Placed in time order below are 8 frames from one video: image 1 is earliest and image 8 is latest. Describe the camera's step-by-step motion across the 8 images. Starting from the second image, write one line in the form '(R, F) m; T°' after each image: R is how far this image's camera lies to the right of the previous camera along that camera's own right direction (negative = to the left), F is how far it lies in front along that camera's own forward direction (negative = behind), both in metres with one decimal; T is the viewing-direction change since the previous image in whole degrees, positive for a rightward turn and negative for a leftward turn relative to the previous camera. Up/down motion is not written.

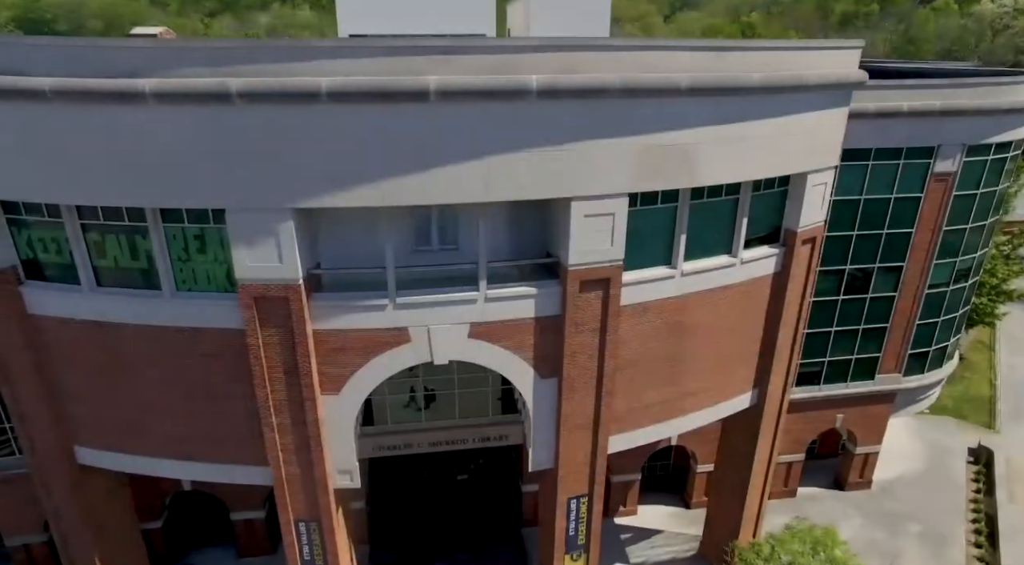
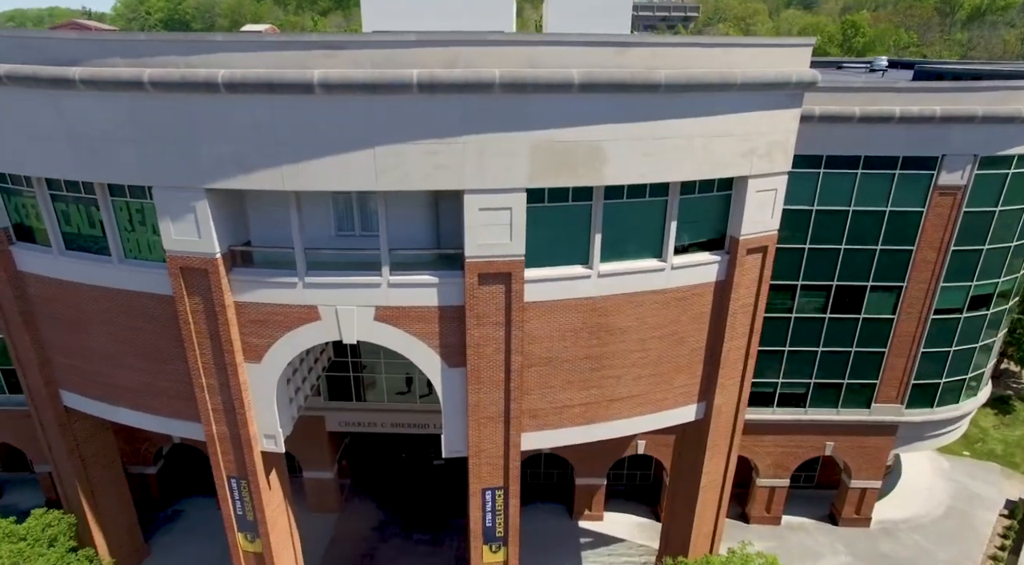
(+4.8, +0.1) m; -10°
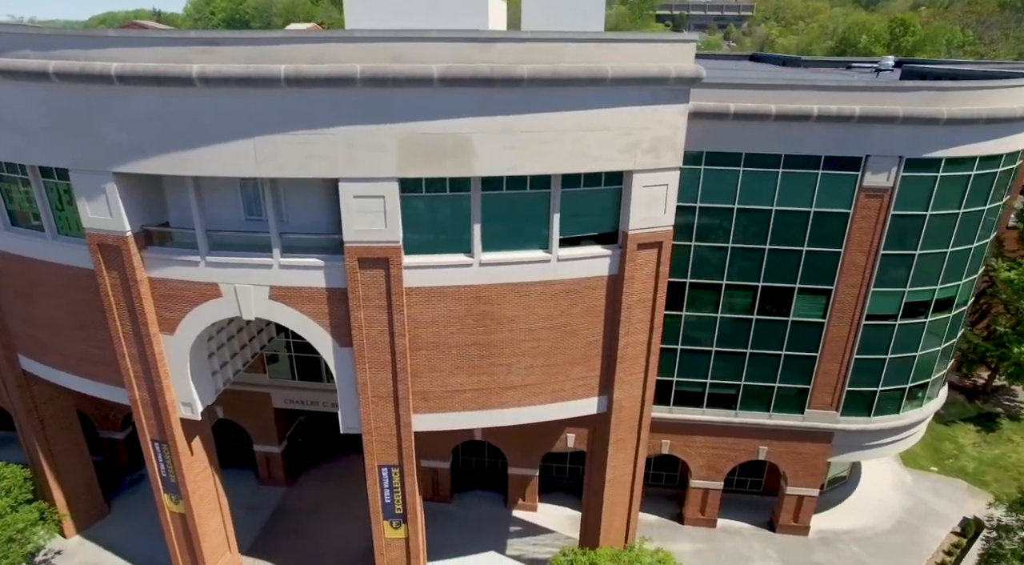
(+4.3, -0.3) m; -5°
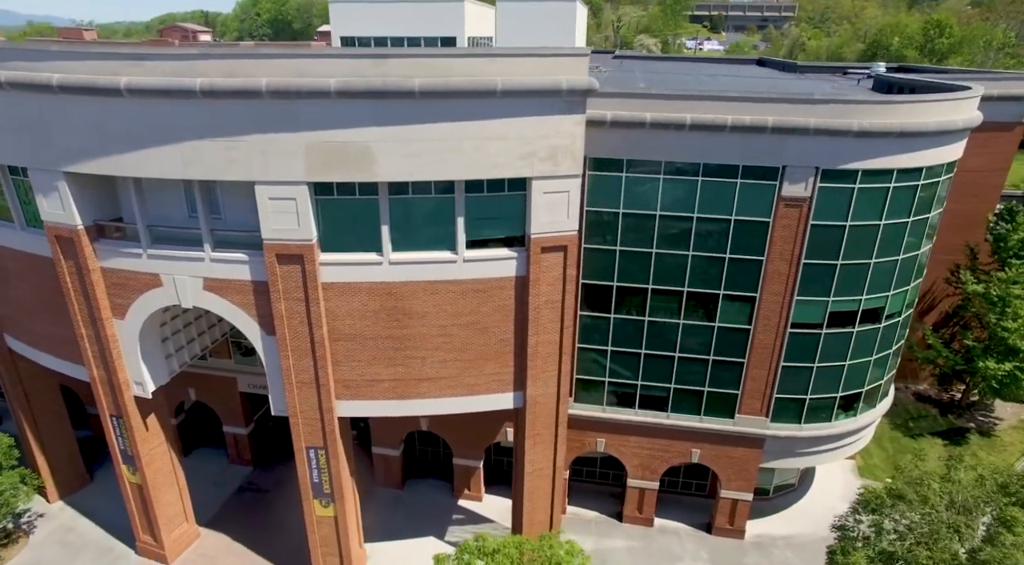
(+3.6, -0.8) m; -4°
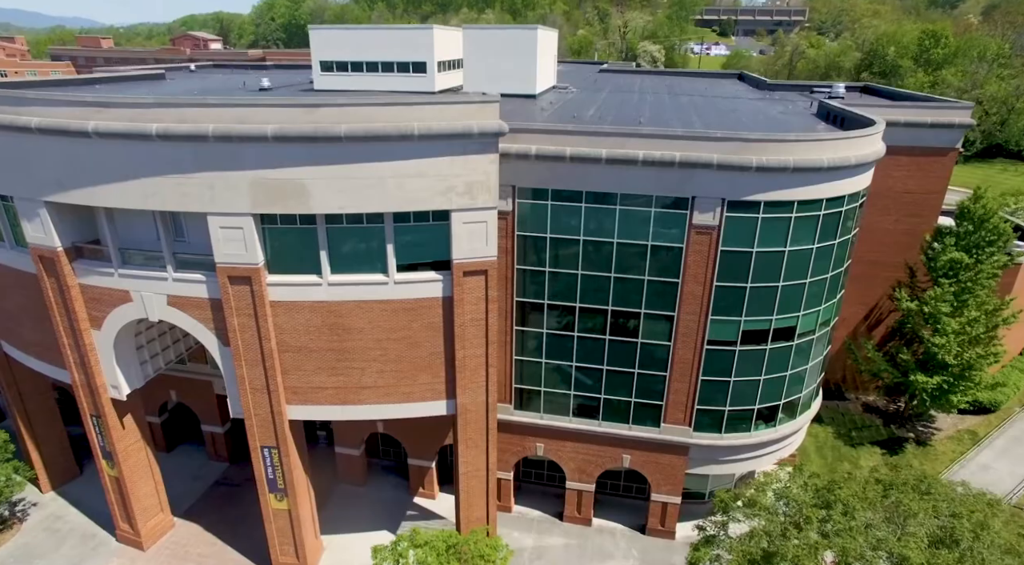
(+2.6, -1.9) m; -2°
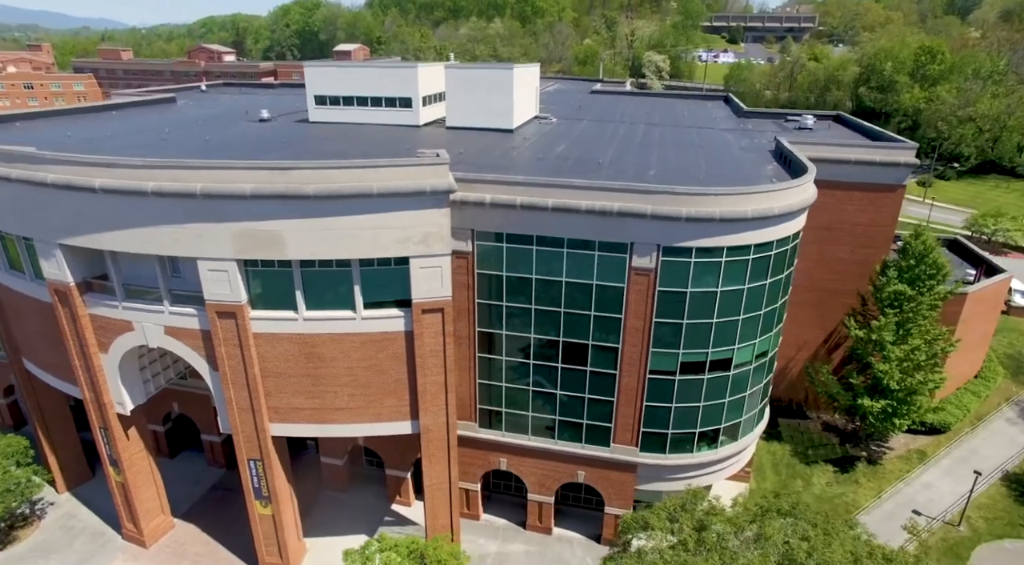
(+2.0, -2.3) m; -1°
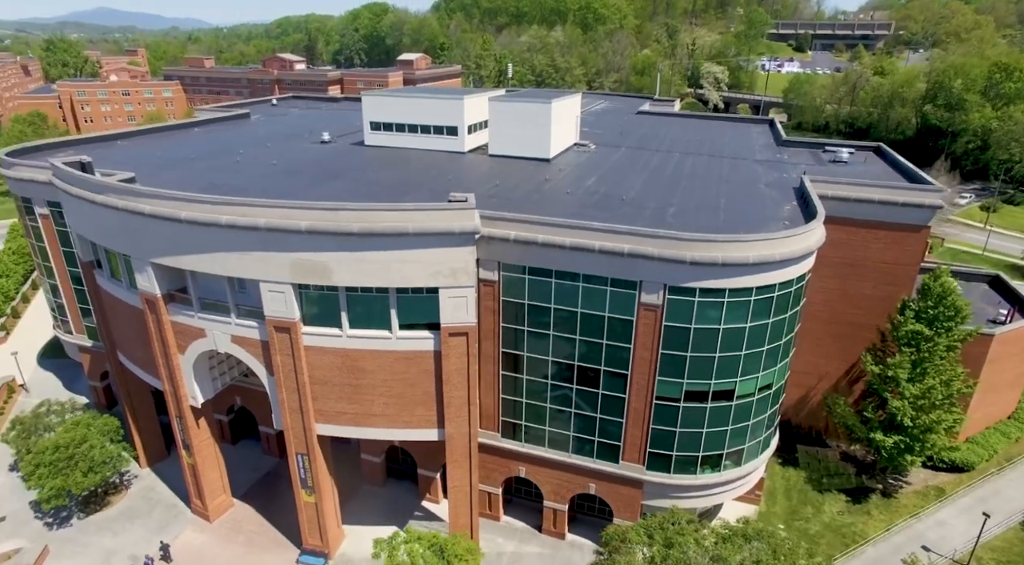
(+1.4, -2.5) m; -5°
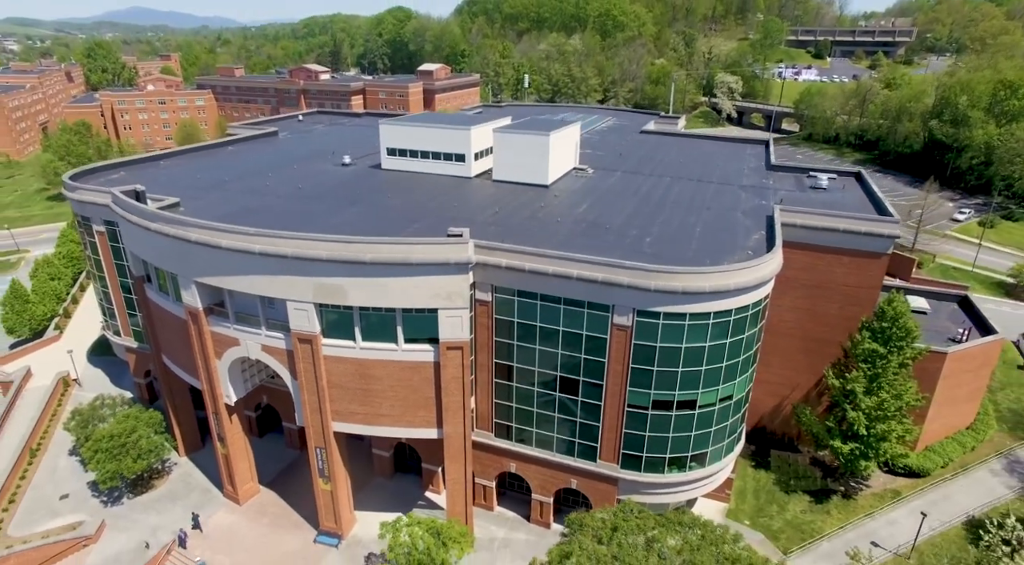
(+1.3, -3.8) m; -2°
